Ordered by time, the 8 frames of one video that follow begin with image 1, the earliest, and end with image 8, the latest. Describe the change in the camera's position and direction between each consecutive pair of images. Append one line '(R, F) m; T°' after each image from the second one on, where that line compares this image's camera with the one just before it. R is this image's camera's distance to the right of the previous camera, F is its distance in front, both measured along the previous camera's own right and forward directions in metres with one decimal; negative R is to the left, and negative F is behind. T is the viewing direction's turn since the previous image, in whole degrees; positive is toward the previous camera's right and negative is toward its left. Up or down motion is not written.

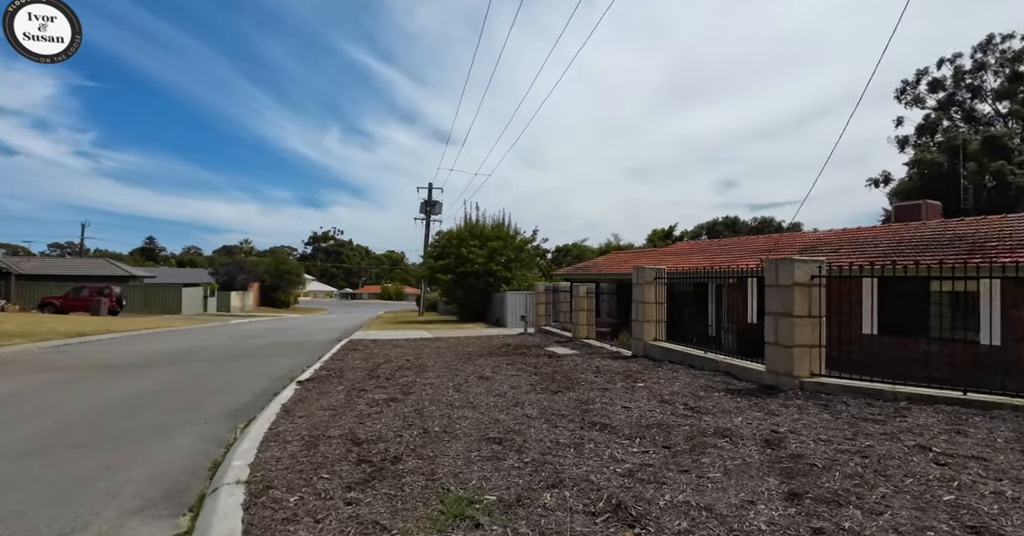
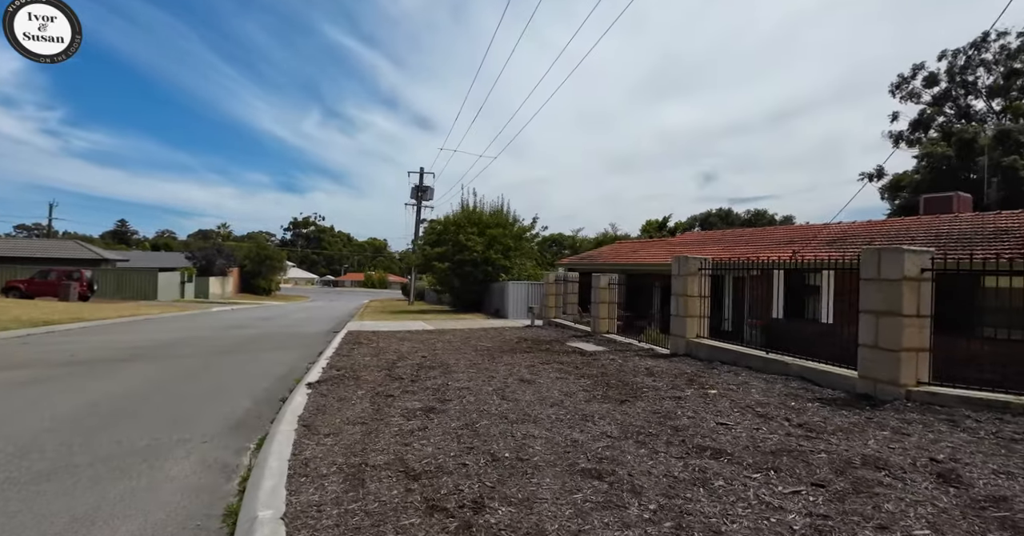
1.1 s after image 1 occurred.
(-1.1, +1.2) m; +2°
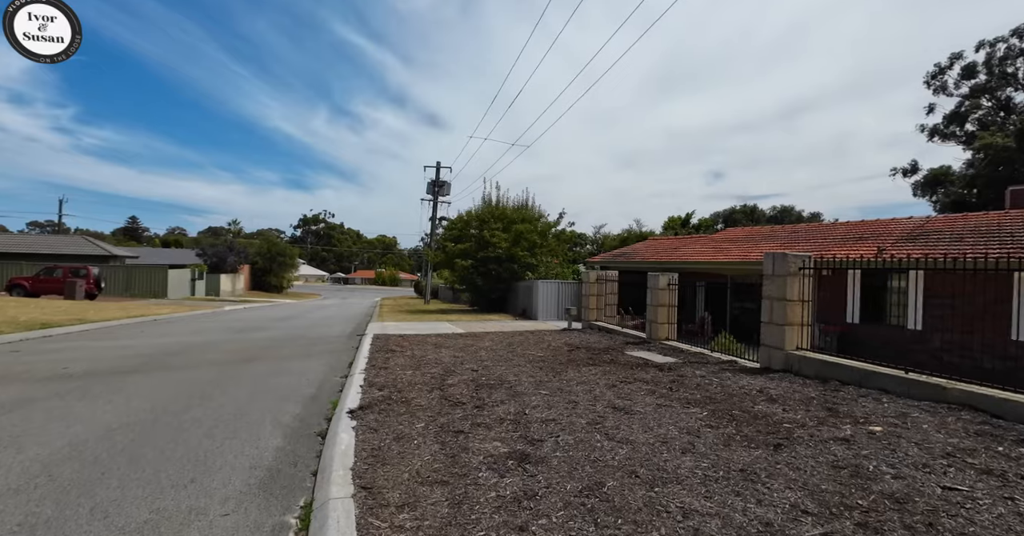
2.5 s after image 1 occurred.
(-1.2, +1.5) m; -1°
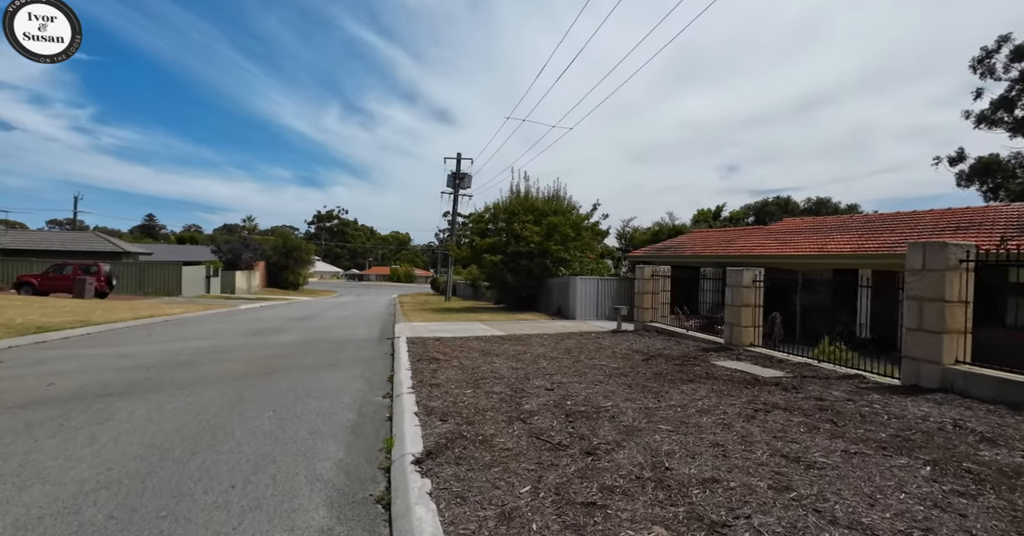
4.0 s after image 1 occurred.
(-1.1, +1.7) m; -1°
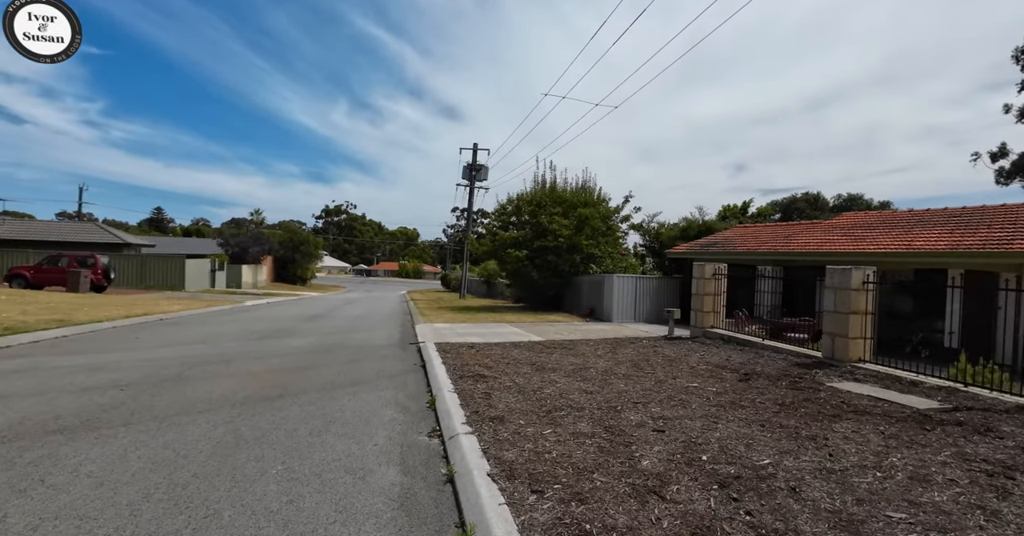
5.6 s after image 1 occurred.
(-1.0, +1.8) m; -1°
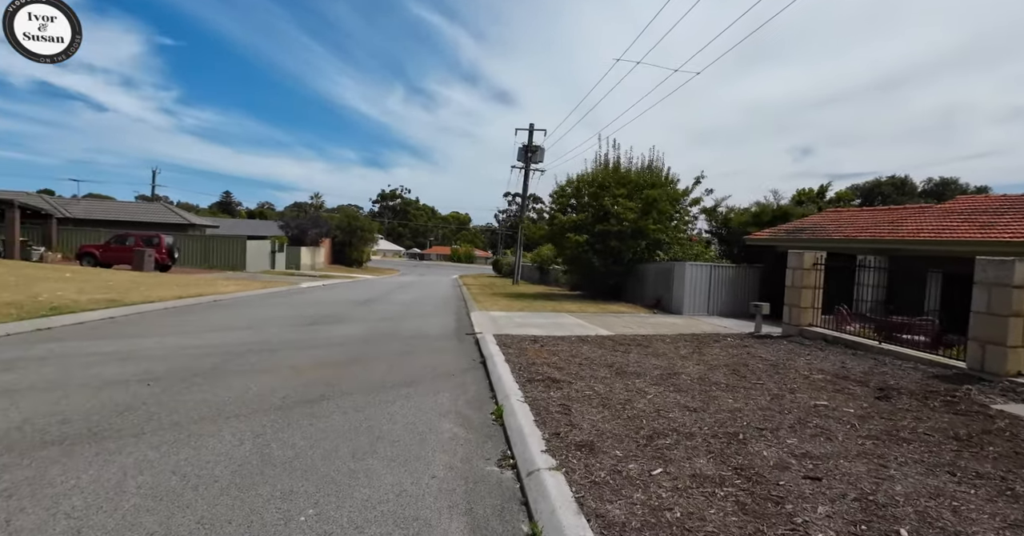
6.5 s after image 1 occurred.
(-0.4, +1.1) m; -6°
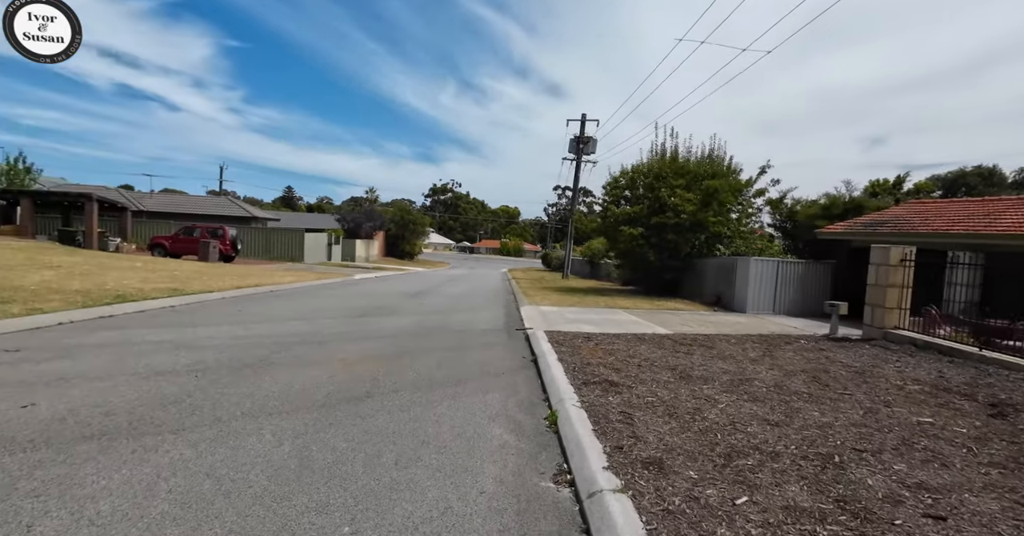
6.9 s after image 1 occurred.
(-0.1, +0.5) m; -6°
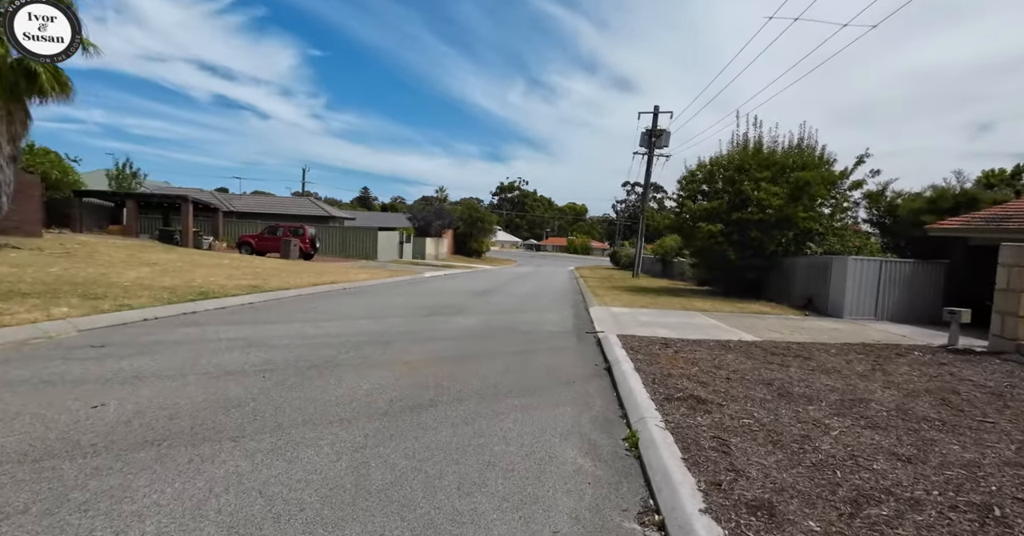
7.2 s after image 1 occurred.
(-0.1, +0.5) m; -9°
